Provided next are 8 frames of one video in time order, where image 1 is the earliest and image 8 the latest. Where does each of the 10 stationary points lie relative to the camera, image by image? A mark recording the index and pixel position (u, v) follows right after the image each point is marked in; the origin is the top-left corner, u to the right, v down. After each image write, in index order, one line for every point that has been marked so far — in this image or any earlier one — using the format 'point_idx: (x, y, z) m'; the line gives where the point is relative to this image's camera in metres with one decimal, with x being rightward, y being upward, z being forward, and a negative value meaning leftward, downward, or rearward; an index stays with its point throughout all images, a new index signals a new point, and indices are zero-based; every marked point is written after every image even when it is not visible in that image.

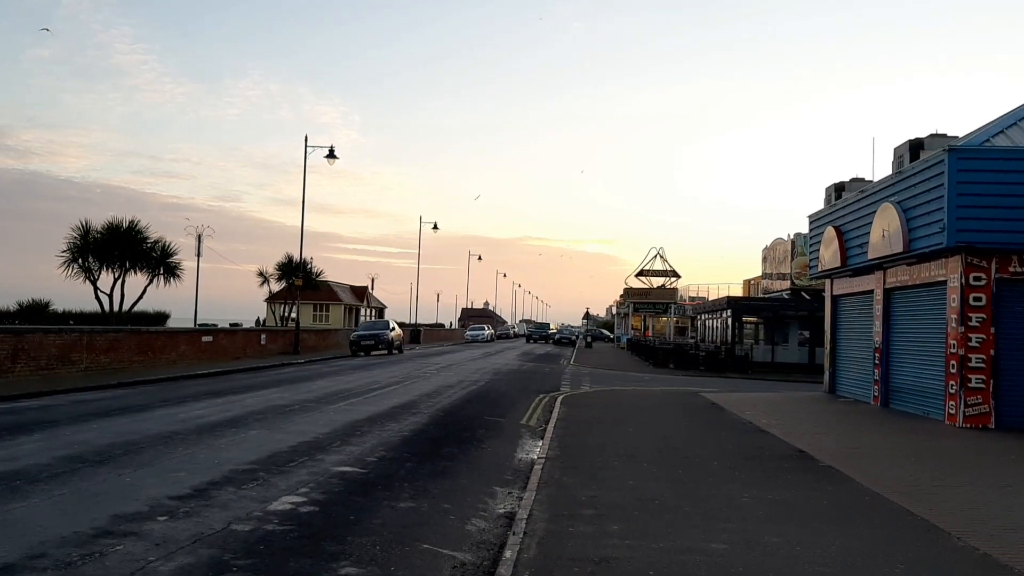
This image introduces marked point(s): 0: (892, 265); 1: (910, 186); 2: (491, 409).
0: (+8.4, +0.5, +19.1) m
1: (+8.1, +2.1, +17.7) m
2: (-0.5, -2.6, +18.4) m
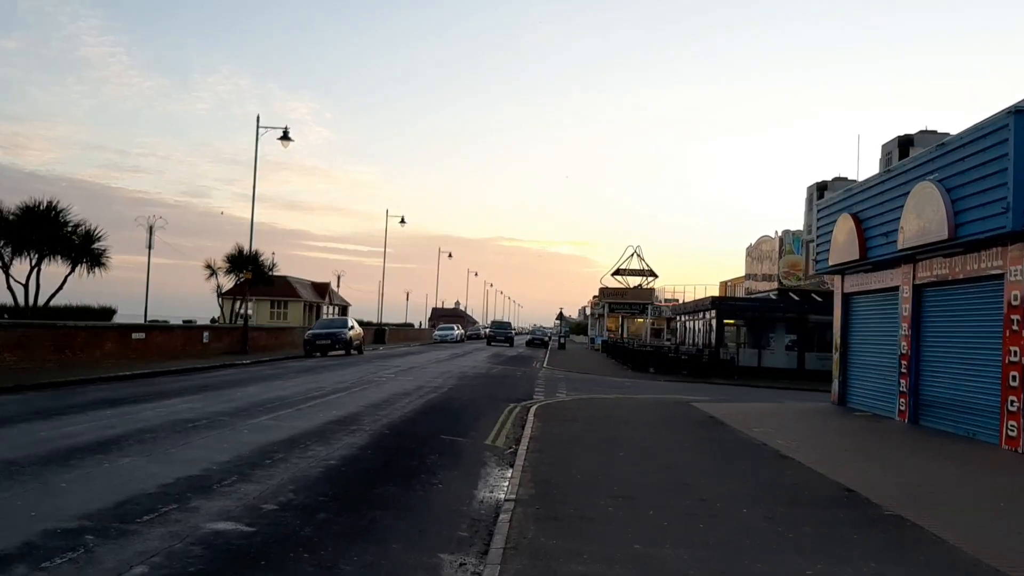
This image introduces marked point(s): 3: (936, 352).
0: (+7.7, +0.6, +16.3) m
1: (+7.6, +2.2, +14.9) m
2: (-1.1, -2.4, +15.3) m
3: (+7.9, -1.2, +16.2) m
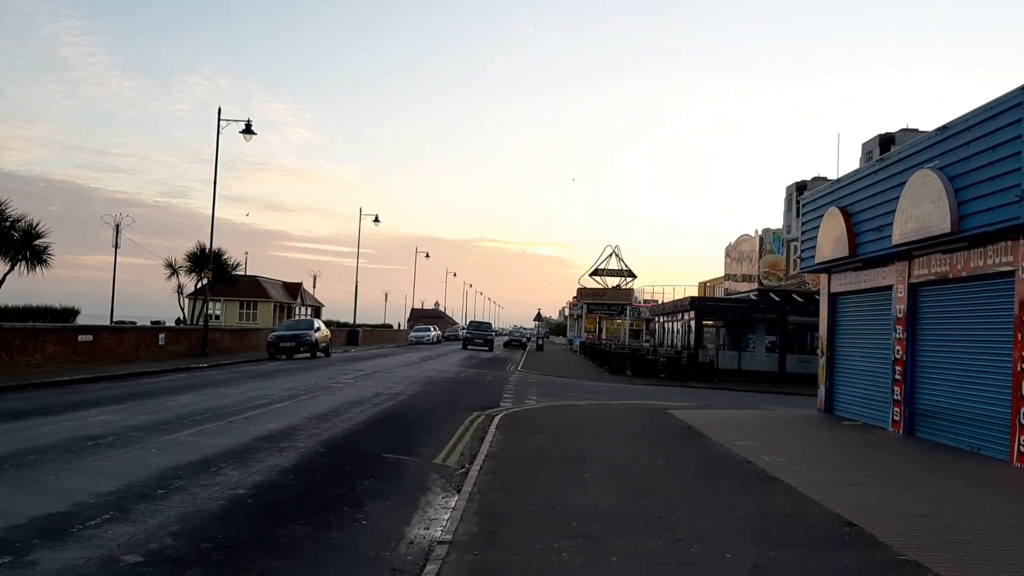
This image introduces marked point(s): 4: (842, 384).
0: (+7.0, +0.6, +14.8) m
1: (+6.9, +2.2, +13.4) m
2: (-1.8, -2.4, +13.7) m
3: (+7.2, -1.2, +14.8) m
4: (+7.1, -2.1, +18.7) m
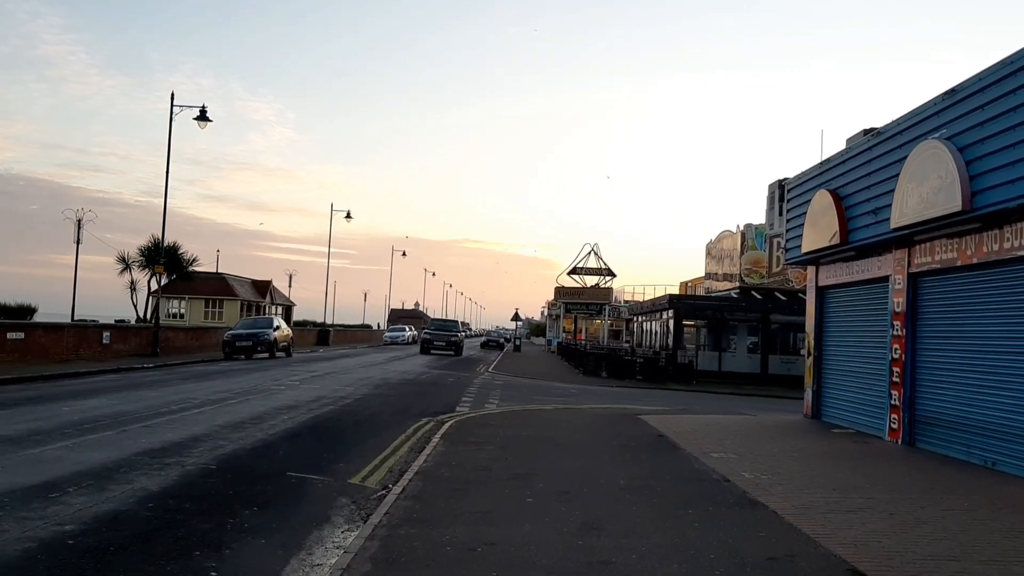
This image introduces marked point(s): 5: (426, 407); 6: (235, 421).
0: (+6.2, +0.8, +13.0) m
1: (+6.1, +2.4, +11.6) m
2: (-2.6, -2.2, +11.7) m
3: (+6.4, -1.0, +13.0) m
4: (+6.2, -1.9, +16.9) m
5: (-1.9, -2.6, +18.9) m
6: (-4.5, -2.2, +14.1) m
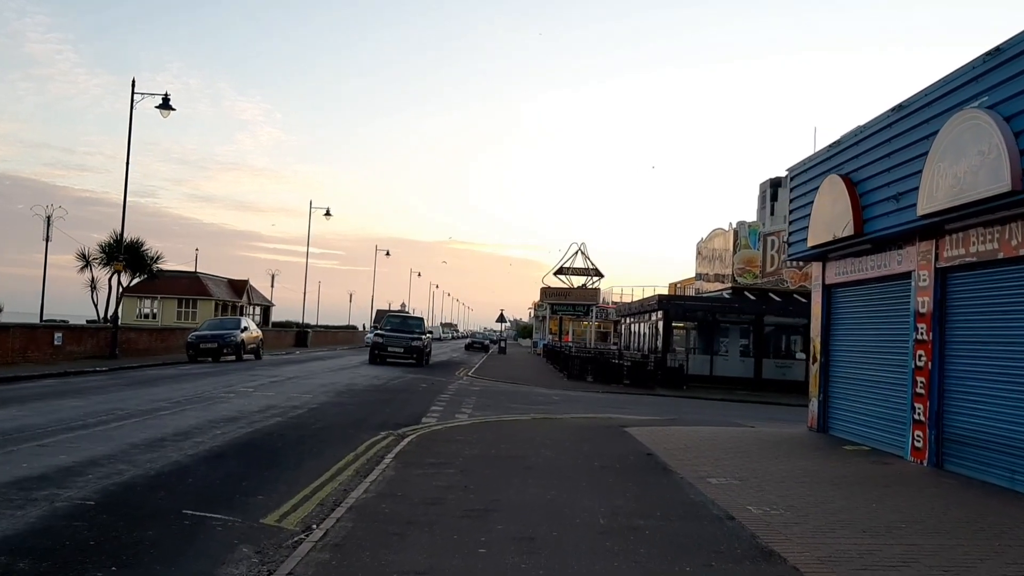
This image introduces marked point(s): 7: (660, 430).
0: (+5.8, +0.8, +11.2) m
1: (+5.6, +2.4, +9.8) m
2: (-3.1, -2.1, +9.7) m
3: (+5.9, -1.0, +11.1) m
4: (+5.7, -1.9, +15.0) m
5: (-2.4, -2.5, +16.9) m
6: (-4.9, -2.1, +12.1) m
7: (+2.8, -2.7, +16.4) m
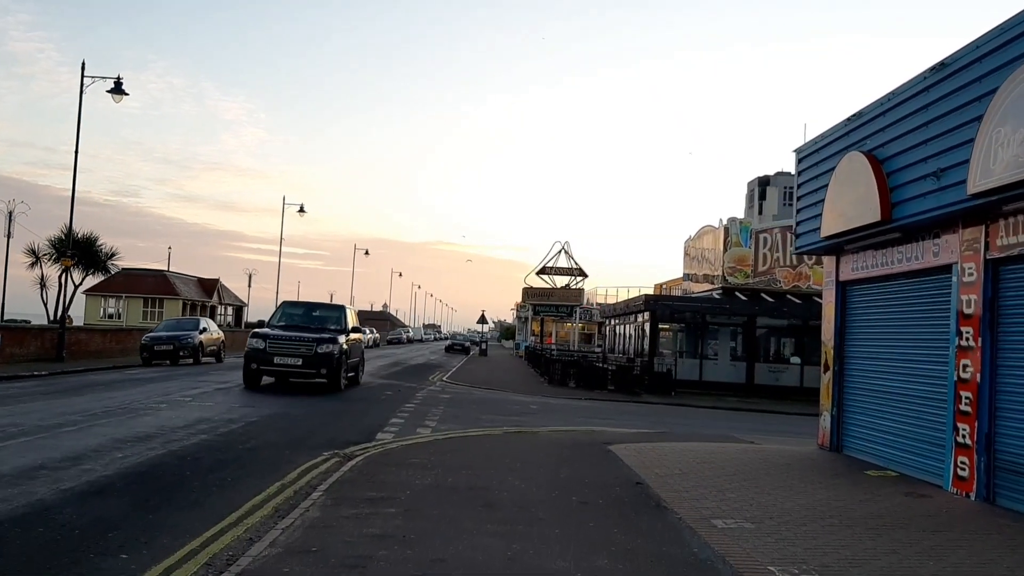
0: (+5.3, +0.9, +9.1) m
1: (+5.2, +2.5, +7.7) m
2: (-3.5, -2.0, +7.5) m
3: (+5.5, -0.9, +9.1) m
4: (+5.2, -1.9, +13.0) m
5: (-3.0, -2.5, +14.7) m
6: (-5.4, -2.0, +9.8) m
7: (+2.3, -2.6, +14.3) m
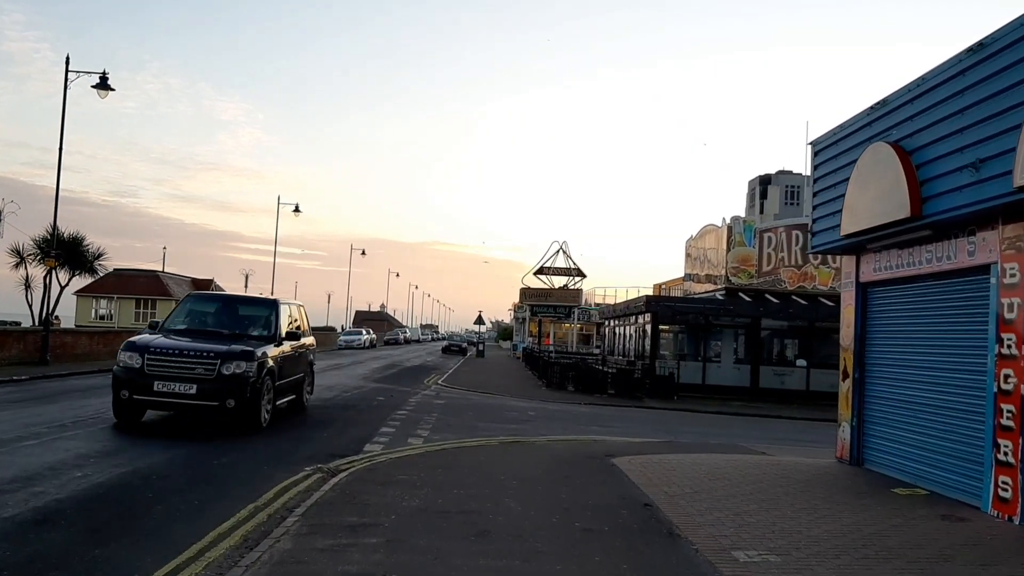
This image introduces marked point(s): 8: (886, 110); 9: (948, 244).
0: (+5.3, +0.8, +8.2) m
1: (+5.2, +2.4, +6.8) m
2: (-3.5, -2.1, +6.6) m
3: (+5.4, -1.0, +8.2) m
4: (+5.1, -1.9, +12.1) m
5: (-3.0, -2.5, +13.8) m
6: (-5.4, -2.0, +8.9) m
7: (+2.2, -2.7, +13.4) m
8: (+4.9, +2.3, +11.5) m
9: (+5.2, +0.5, +10.5) m
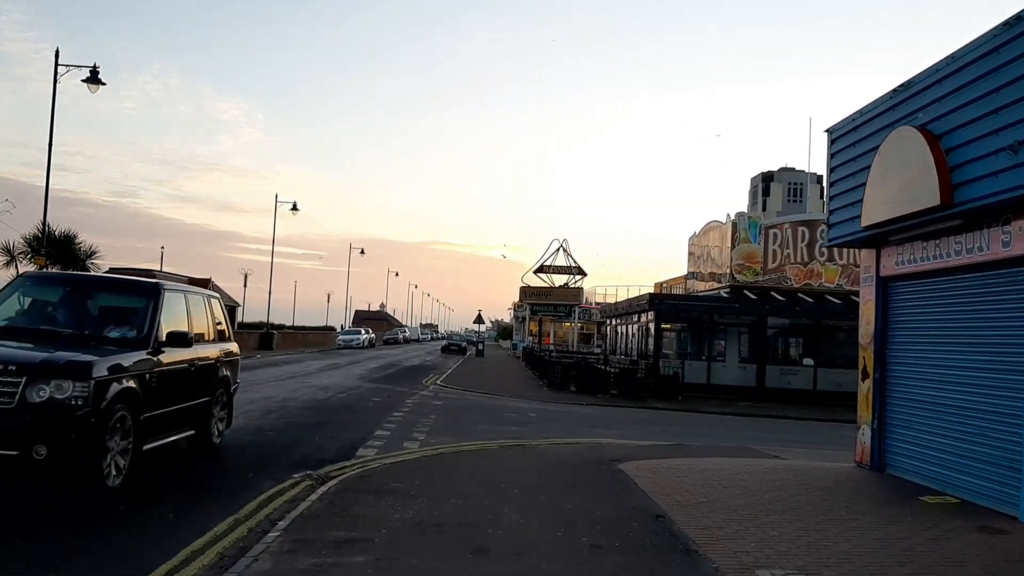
0: (+5.3, +0.9, +7.5) m
1: (+5.2, +2.5, +6.1) m
2: (-3.5, -2.0, +5.9) m
3: (+5.5, -0.9, +7.5) m
4: (+5.2, -1.8, +11.4) m
5: (-3.0, -2.4, +13.1) m
6: (-5.4, -2.0, +8.2) m
7: (+2.2, -2.6, +12.7) m
8: (+4.9, +2.4, +10.8) m
9: (+5.2, +0.6, +9.7) m
